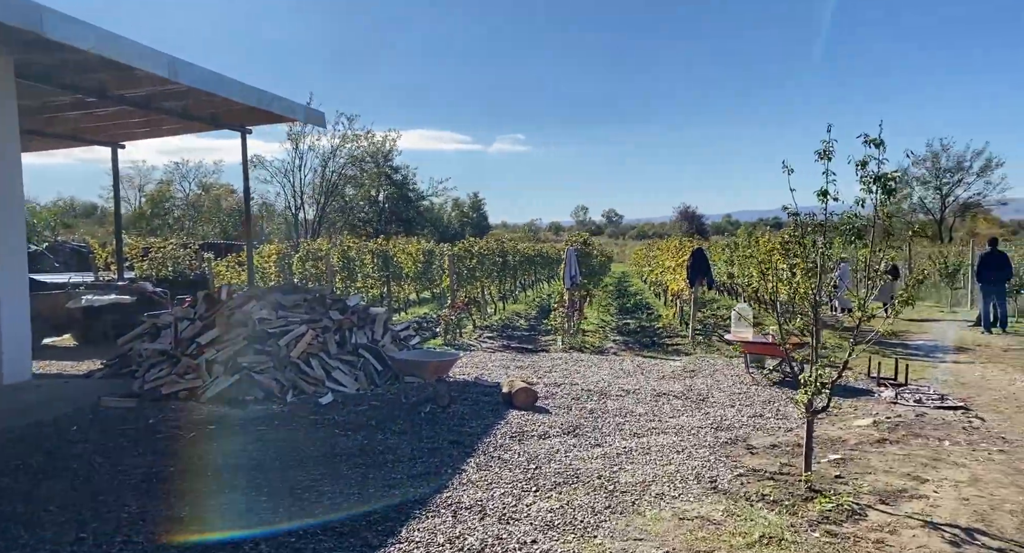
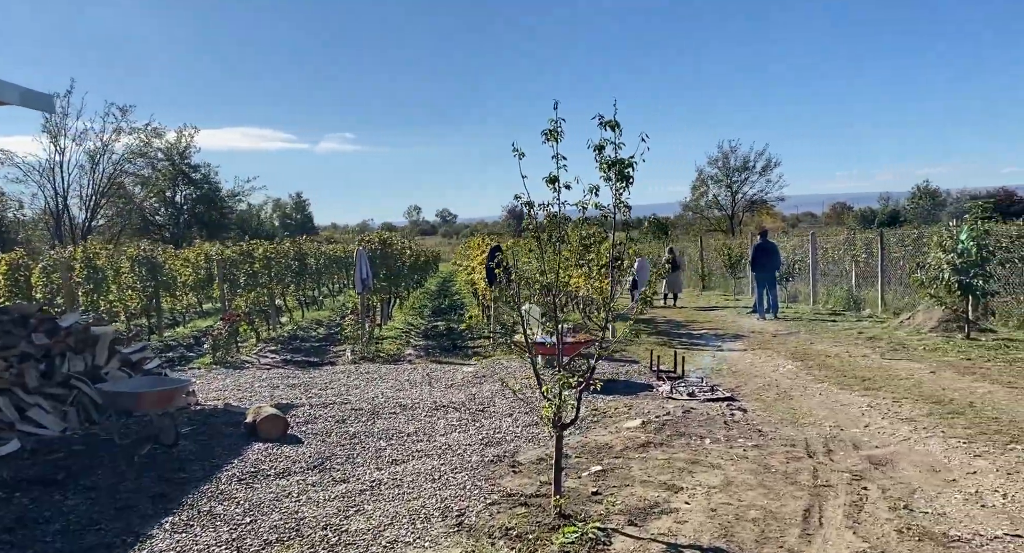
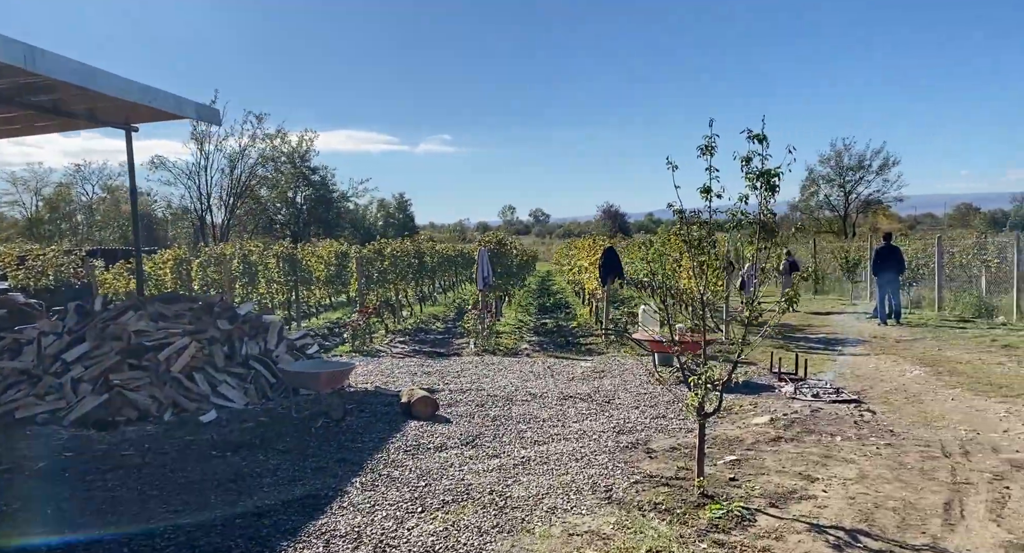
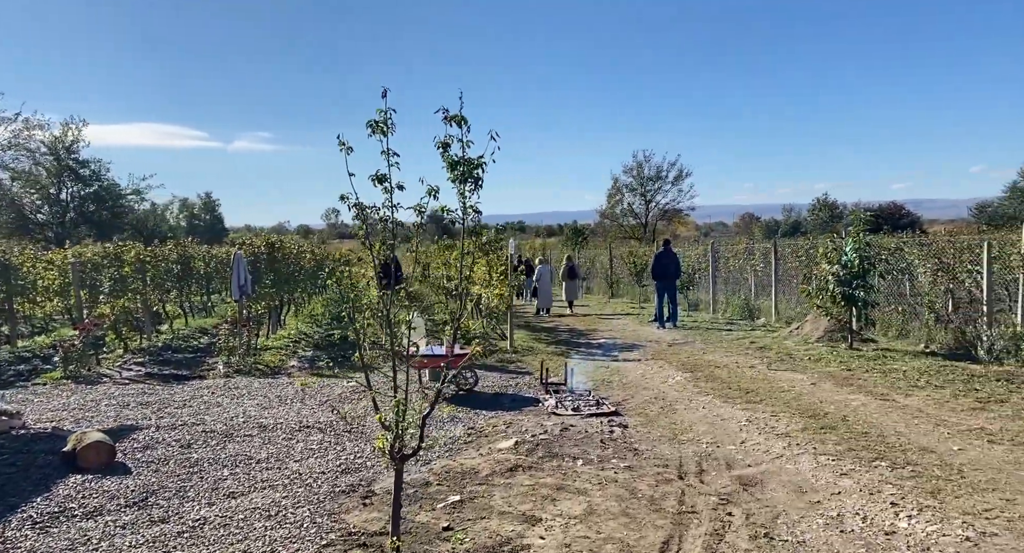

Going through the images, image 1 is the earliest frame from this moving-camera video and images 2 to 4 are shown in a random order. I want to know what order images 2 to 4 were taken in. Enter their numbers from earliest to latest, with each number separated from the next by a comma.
3, 2, 4
